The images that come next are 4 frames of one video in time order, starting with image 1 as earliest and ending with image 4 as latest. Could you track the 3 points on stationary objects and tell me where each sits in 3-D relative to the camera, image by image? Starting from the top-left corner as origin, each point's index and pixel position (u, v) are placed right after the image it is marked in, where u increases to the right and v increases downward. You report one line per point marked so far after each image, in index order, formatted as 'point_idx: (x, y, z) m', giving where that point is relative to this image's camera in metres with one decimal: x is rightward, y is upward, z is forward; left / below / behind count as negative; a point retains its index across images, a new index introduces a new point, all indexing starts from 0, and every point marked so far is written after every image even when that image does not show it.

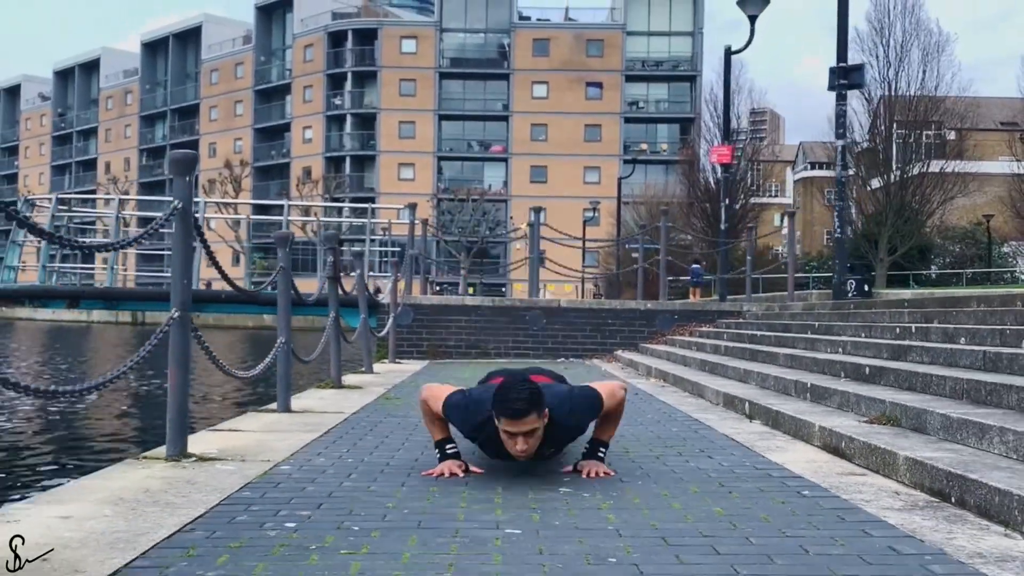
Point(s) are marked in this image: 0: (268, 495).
0: (-1.1, -0.9, +4.3) m
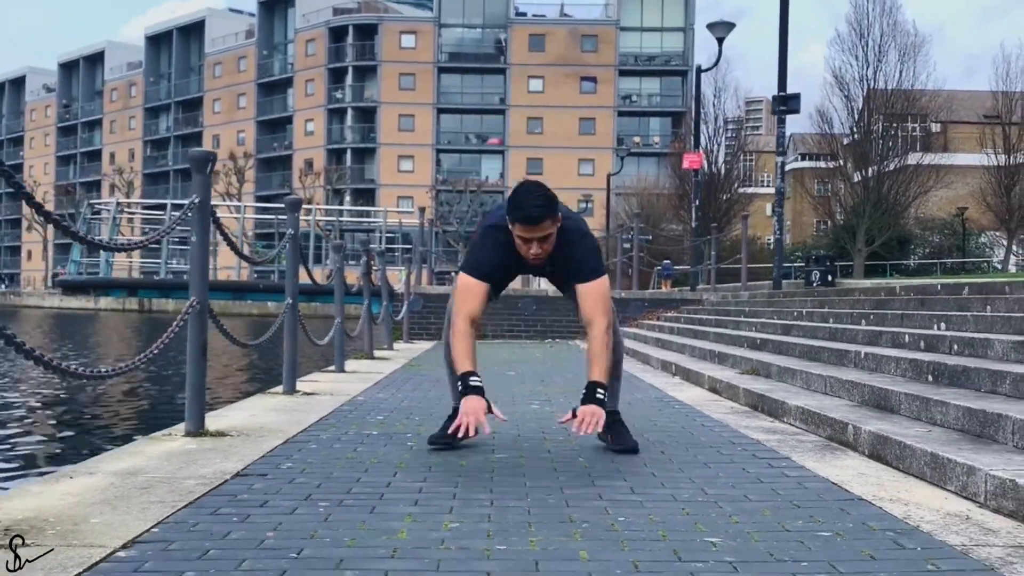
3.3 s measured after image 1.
0: (-1.2, -0.9, +7.2) m
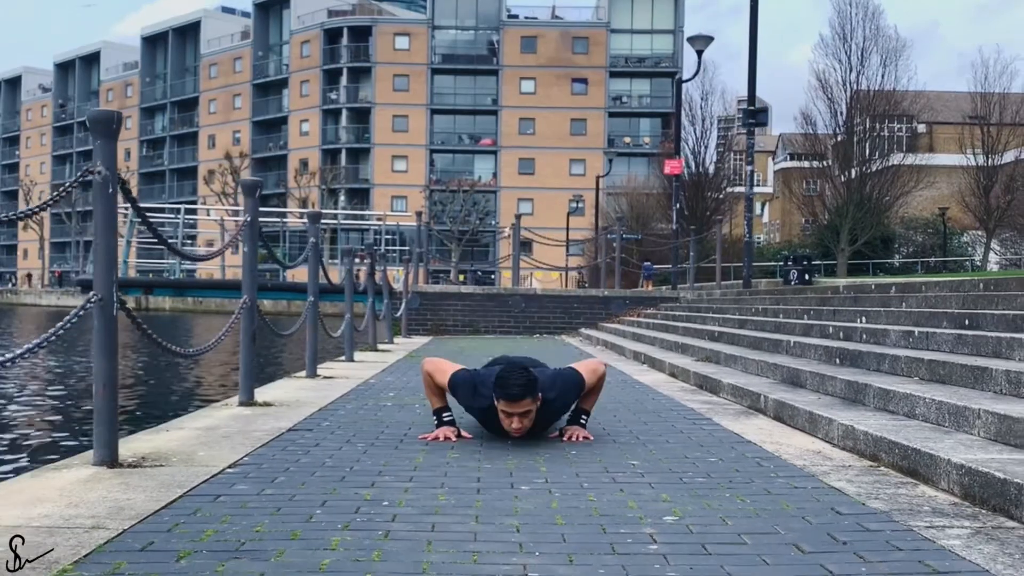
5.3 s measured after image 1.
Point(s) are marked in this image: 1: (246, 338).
0: (-1.3, -0.9, +8.7) m
1: (-2.0, -0.4, +7.1) m
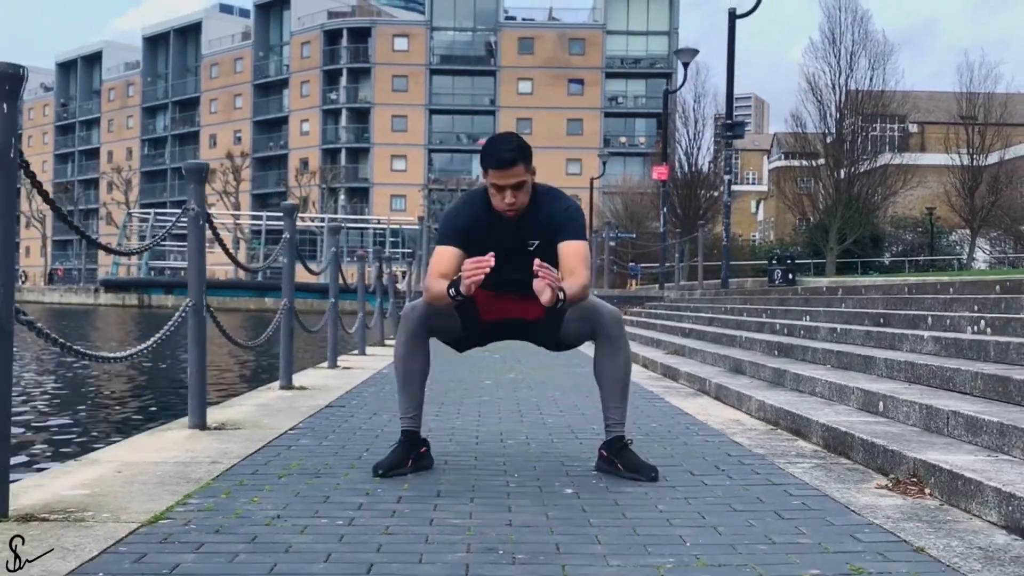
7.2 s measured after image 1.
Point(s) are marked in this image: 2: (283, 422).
0: (-1.4, -1.0, +10.2) m
1: (-2.1, -0.4, +8.6) m
2: (-1.6, -0.9, +6.7) m
